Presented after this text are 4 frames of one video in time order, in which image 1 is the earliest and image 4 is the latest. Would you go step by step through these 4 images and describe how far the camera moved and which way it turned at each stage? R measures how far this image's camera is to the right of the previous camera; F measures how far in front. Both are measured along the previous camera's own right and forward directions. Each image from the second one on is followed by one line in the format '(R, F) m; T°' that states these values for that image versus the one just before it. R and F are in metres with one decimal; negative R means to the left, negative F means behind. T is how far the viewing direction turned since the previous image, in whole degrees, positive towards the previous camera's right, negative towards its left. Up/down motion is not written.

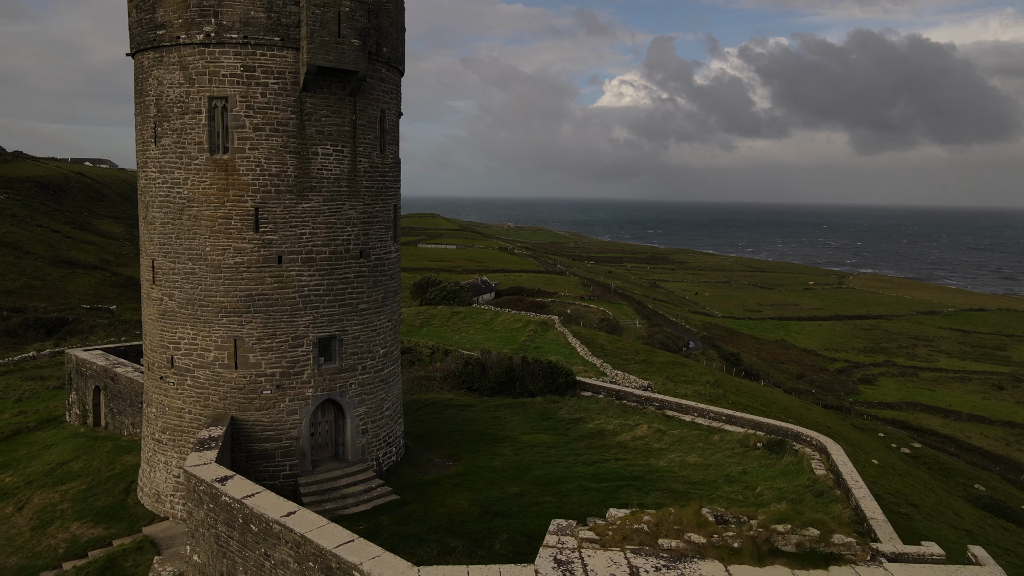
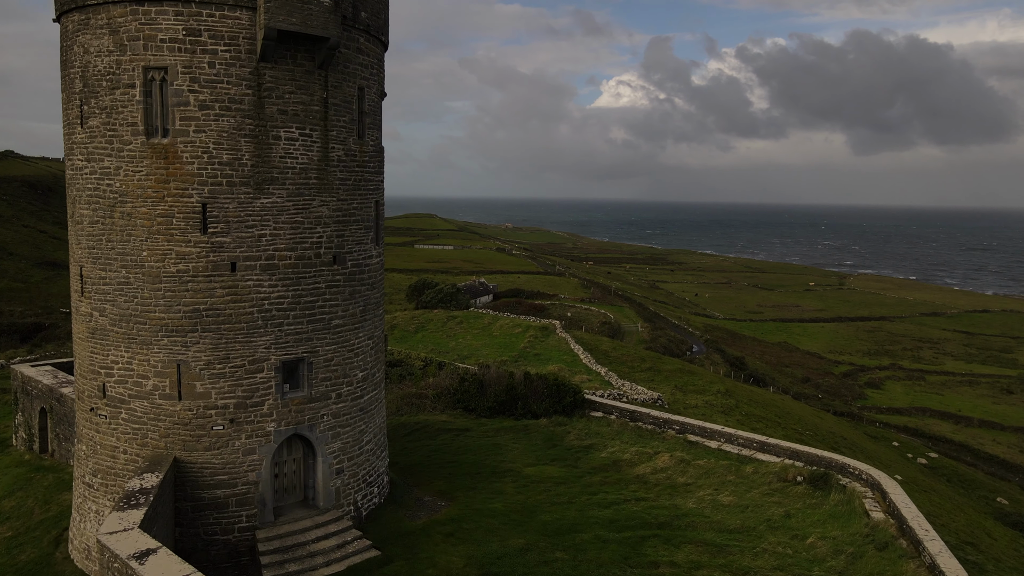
(-0.1, +2.2) m; 0°
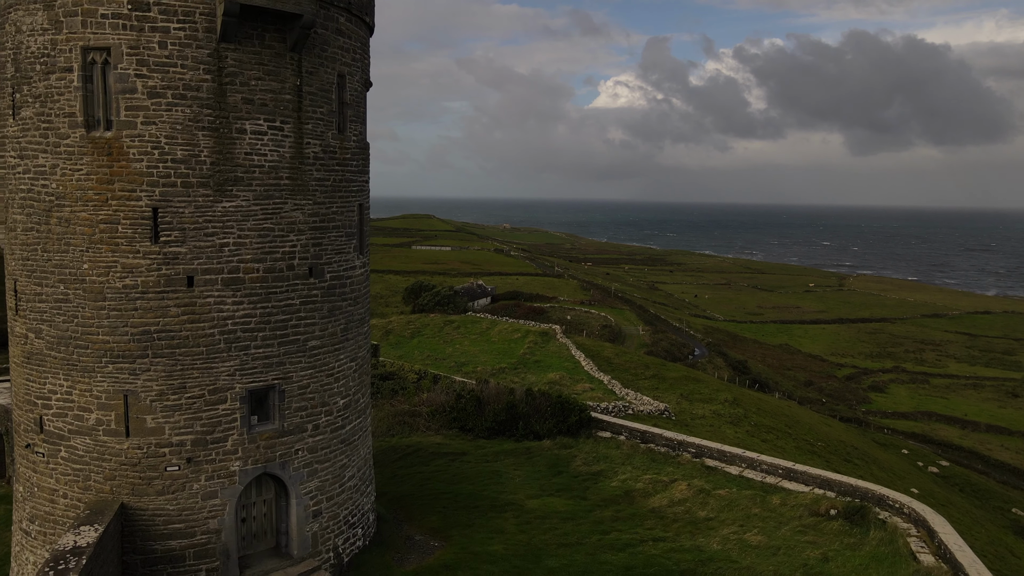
(-0.1, +1.4) m; 0°
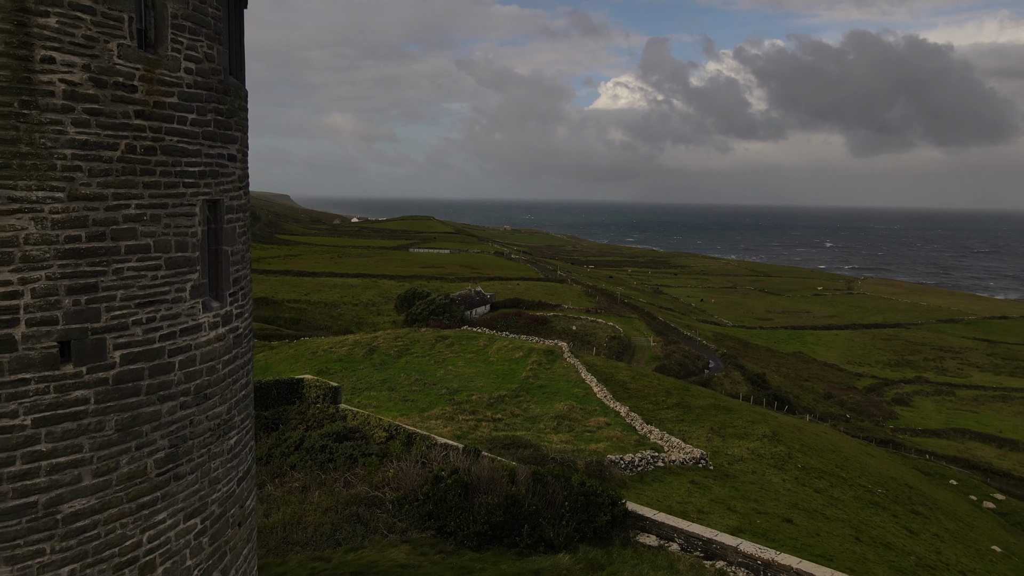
(0.0, +5.3) m; 0°
